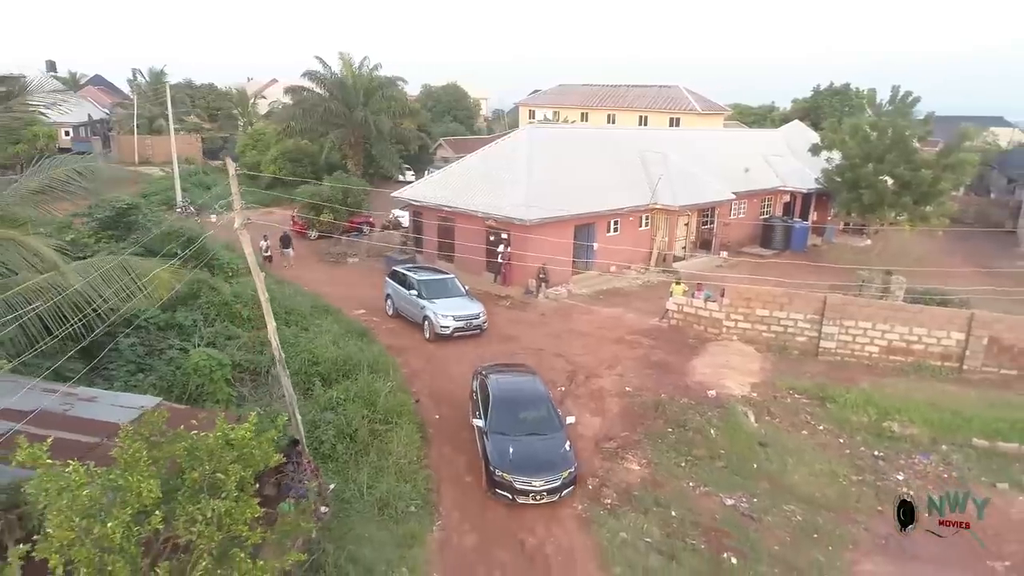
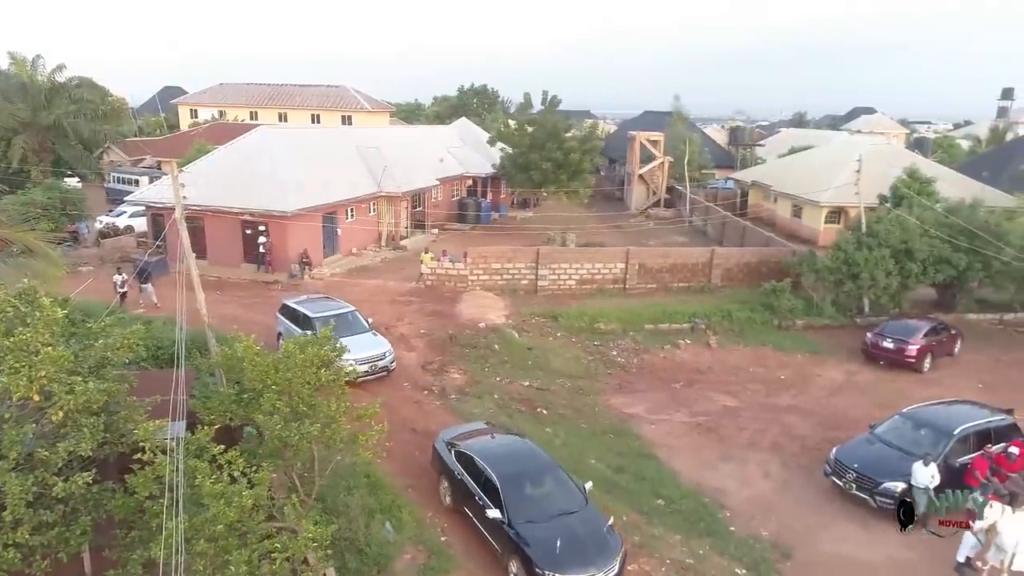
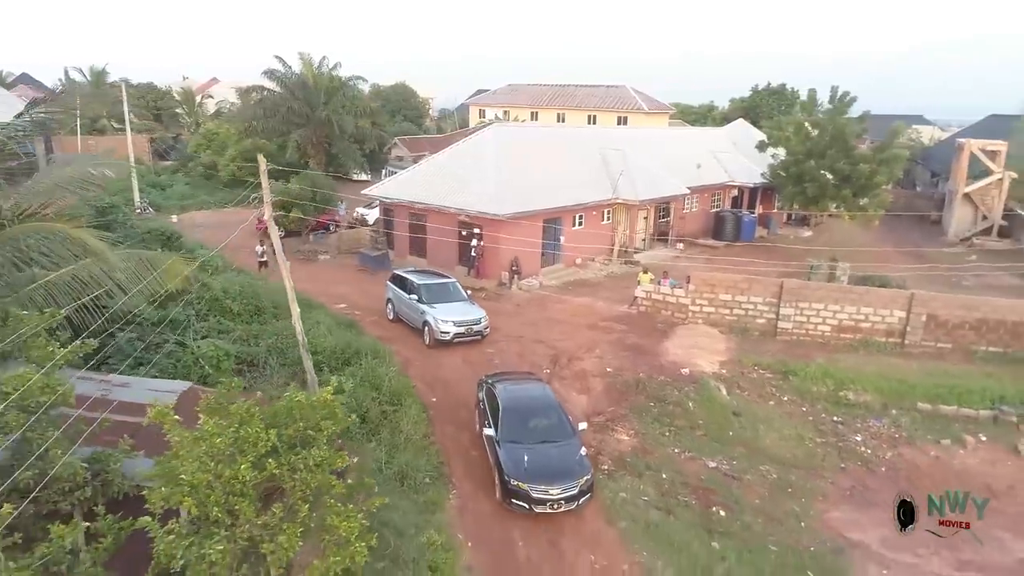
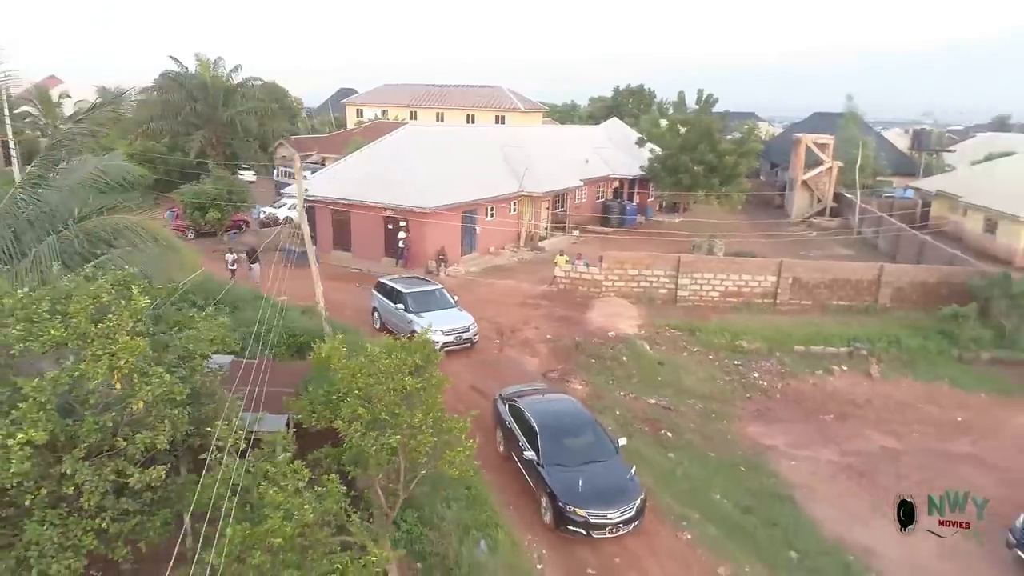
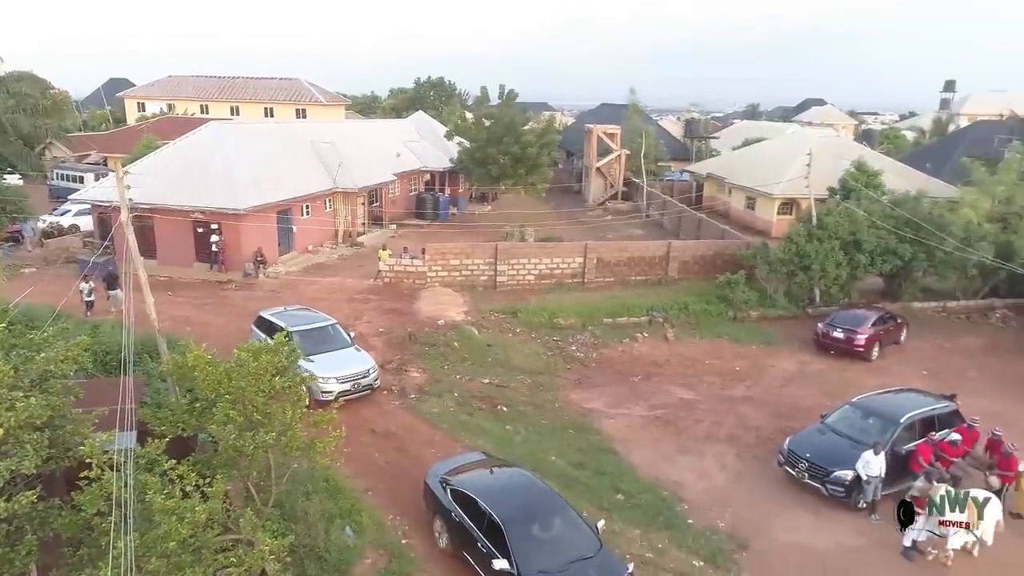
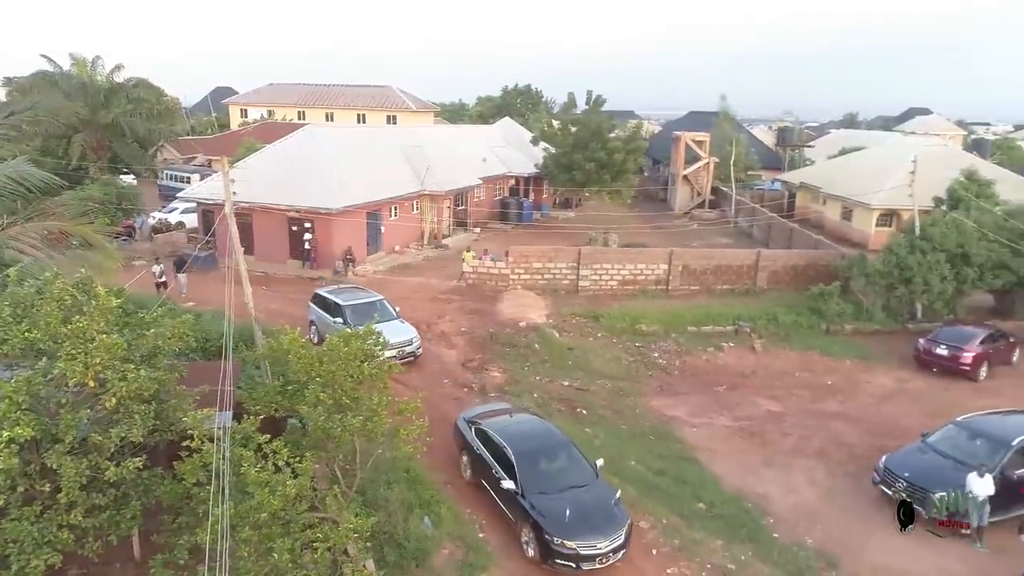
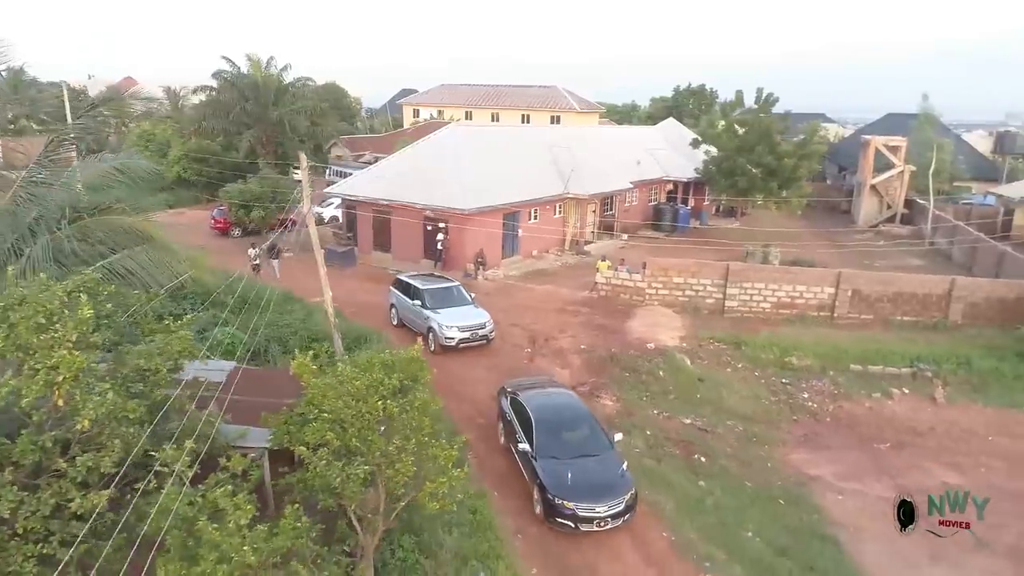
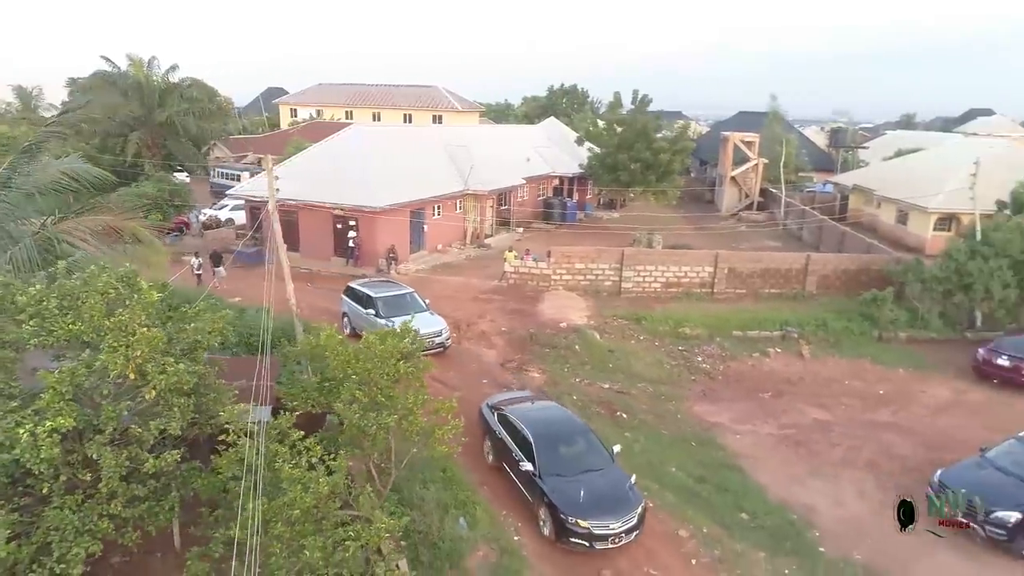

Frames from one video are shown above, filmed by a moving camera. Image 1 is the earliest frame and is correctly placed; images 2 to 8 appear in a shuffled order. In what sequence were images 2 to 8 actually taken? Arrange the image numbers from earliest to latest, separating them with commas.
3, 7, 4, 8, 6, 2, 5
